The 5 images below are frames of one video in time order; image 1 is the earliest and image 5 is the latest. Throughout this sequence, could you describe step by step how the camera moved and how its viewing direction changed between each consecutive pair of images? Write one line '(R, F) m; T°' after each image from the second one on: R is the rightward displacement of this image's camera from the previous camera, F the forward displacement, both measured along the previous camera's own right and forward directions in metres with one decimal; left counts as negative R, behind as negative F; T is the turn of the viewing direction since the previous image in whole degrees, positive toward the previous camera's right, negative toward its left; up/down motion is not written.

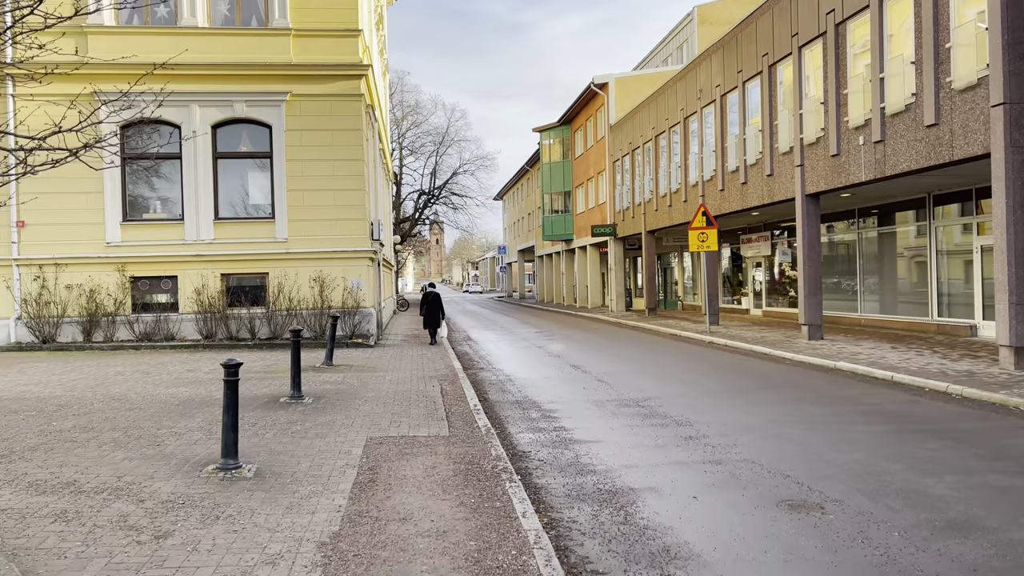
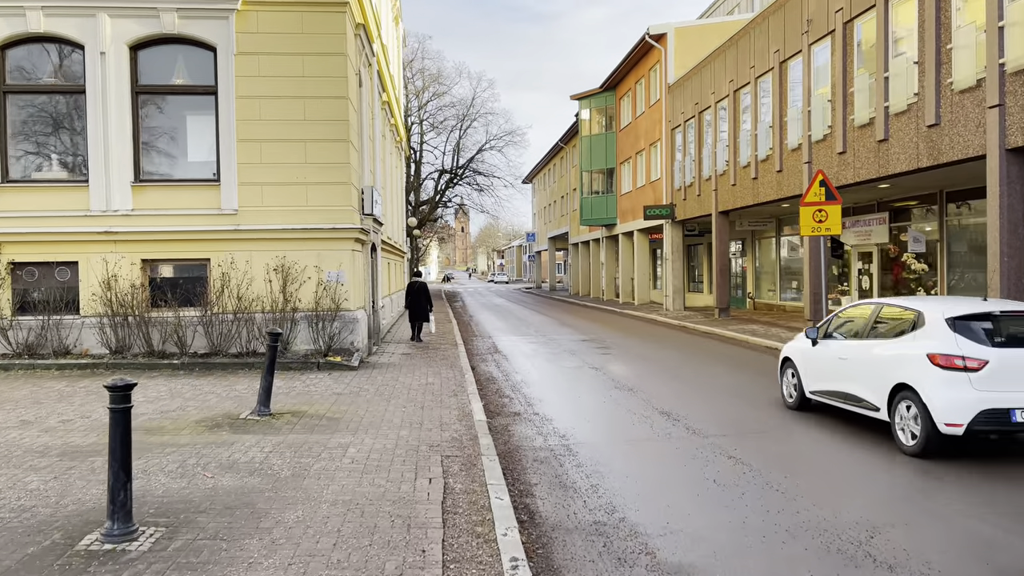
(-0.3, +5.1) m; -2°
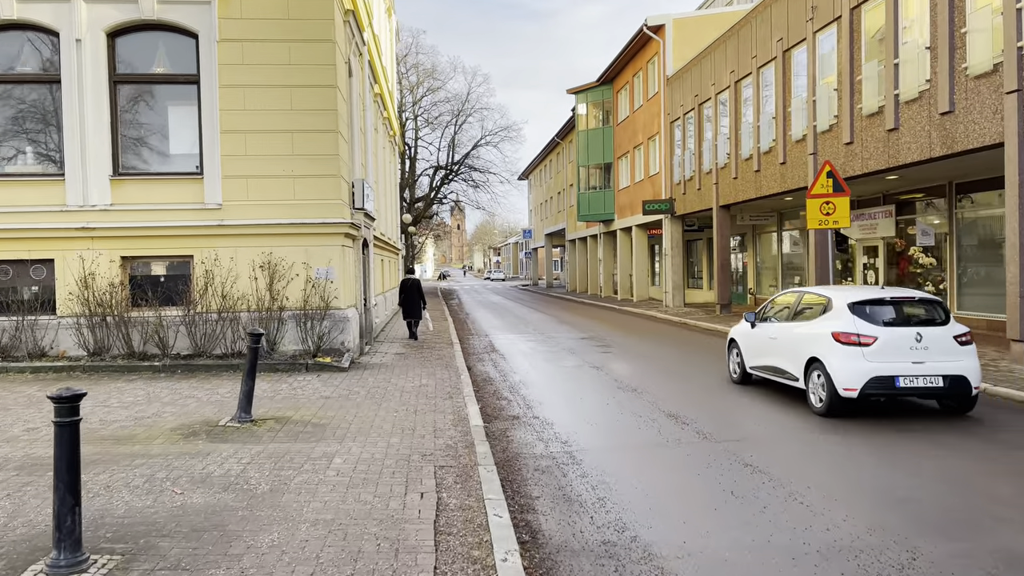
(0.0, +0.5) m; 0°
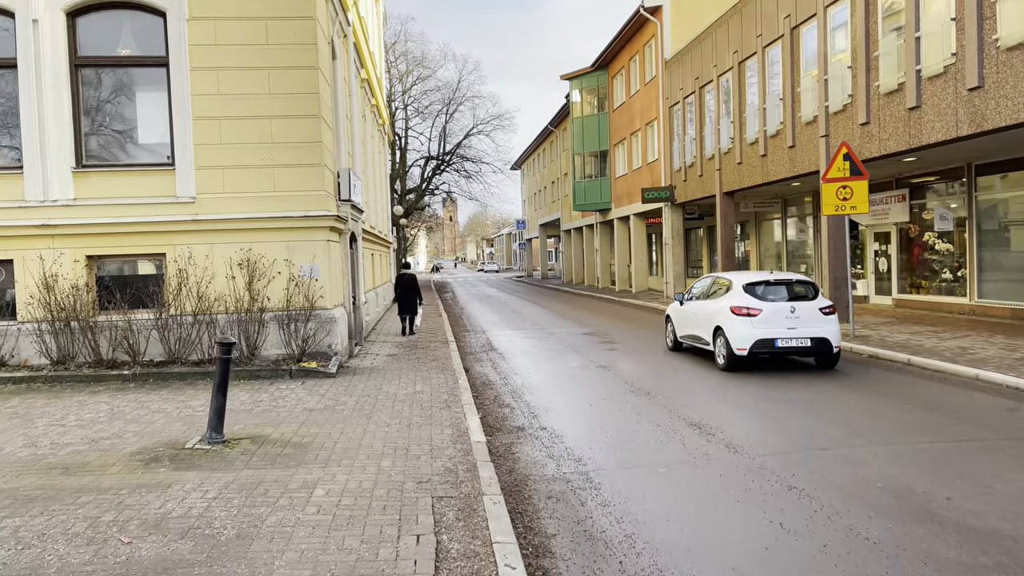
(-0.1, +0.8) m; 0°
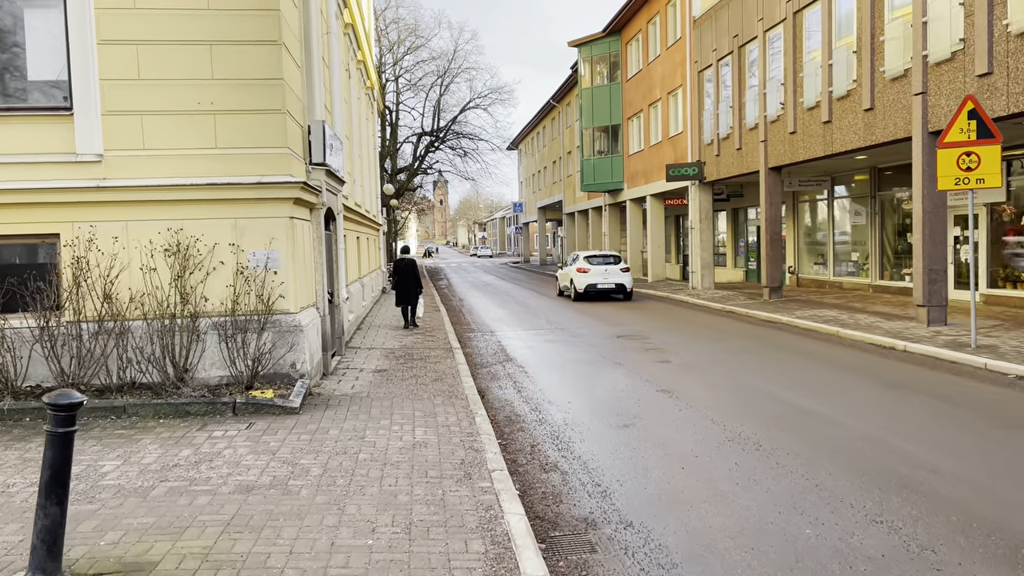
(-0.4, +2.9) m; +1°
